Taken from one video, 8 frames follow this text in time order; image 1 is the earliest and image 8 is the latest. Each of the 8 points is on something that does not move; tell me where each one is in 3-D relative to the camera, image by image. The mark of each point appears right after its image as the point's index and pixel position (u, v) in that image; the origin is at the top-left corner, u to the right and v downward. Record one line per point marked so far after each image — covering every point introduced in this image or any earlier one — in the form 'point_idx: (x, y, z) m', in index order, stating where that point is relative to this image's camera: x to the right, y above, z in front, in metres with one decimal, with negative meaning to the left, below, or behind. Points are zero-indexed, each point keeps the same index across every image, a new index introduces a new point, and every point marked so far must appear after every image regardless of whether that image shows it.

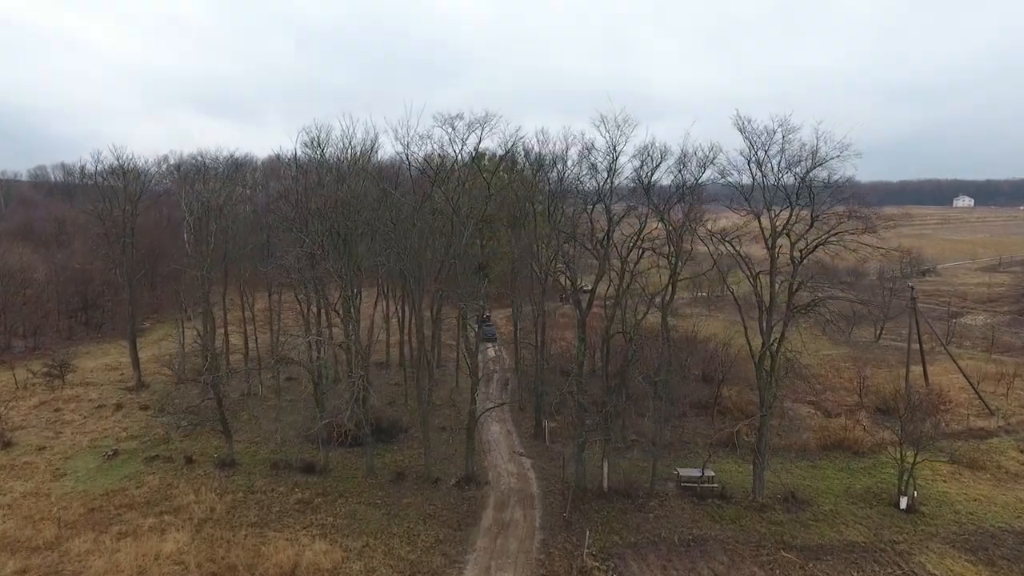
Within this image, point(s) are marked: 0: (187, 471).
0: (-8.7, -4.9, +17.9) m
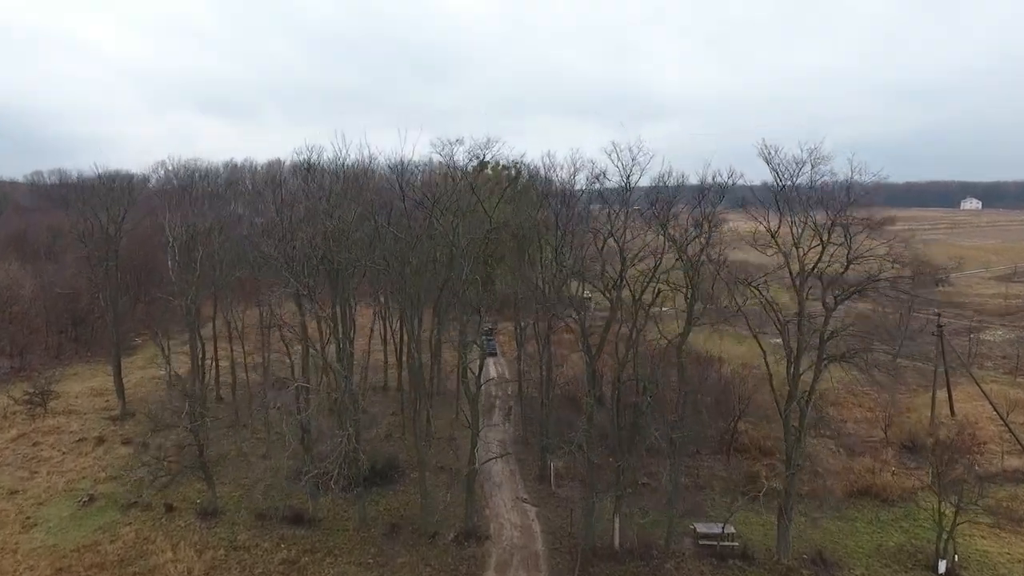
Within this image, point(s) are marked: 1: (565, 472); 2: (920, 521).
0: (-8.6, -5.8, +16.7) m
1: (+1.5, -5.4, +19.6) m
2: (+10.3, -5.9, +16.9) m
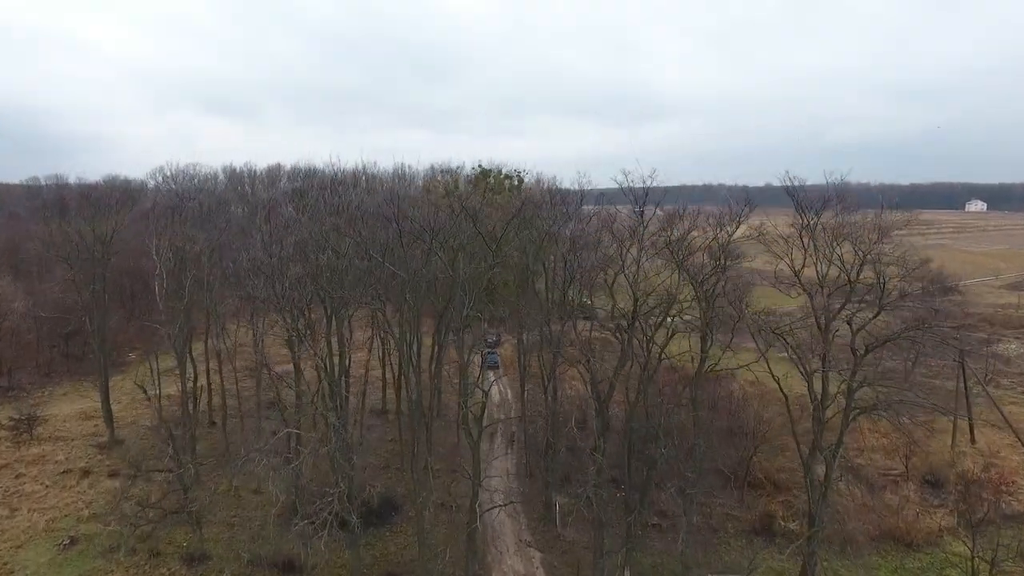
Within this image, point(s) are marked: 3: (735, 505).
0: (-8.5, -6.6, +15.8) m
1: (+1.6, -6.2, +18.7) m
2: (+10.4, -6.7, +15.9) m
3: (+6.3, -6.1, +18.8) m
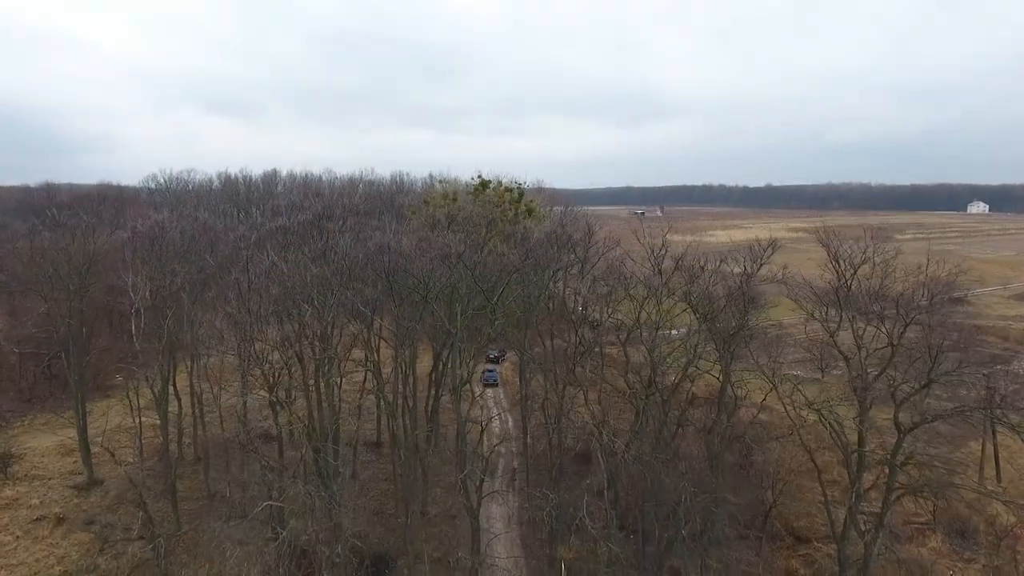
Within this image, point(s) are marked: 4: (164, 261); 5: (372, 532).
0: (-8.5, -7.7, +14.5) m
1: (+1.7, -7.2, +17.4) m
2: (+10.4, -7.8, +14.7) m
3: (+6.3, -7.2, +17.6) m
4: (-10.2, +0.8, +19.8) m
5: (-4.1, -6.9, +19.0) m
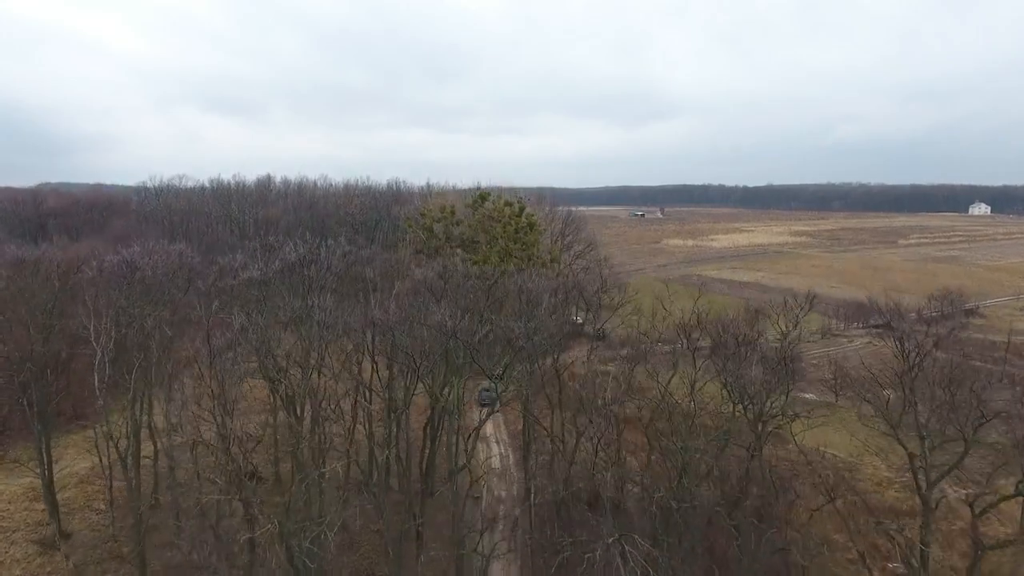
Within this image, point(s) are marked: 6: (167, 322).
0: (-8.4, -8.8, +12.8) m
1: (+1.7, -8.4, +15.7) m
2: (+10.5, -8.9, +13.0) m
3: (+6.4, -8.4, +15.9) m
4: (-10.1, -0.4, +18.1) m
5: (-4.0, -8.1, +17.3) m
6: (-9.3, -0.8, +18.0) m
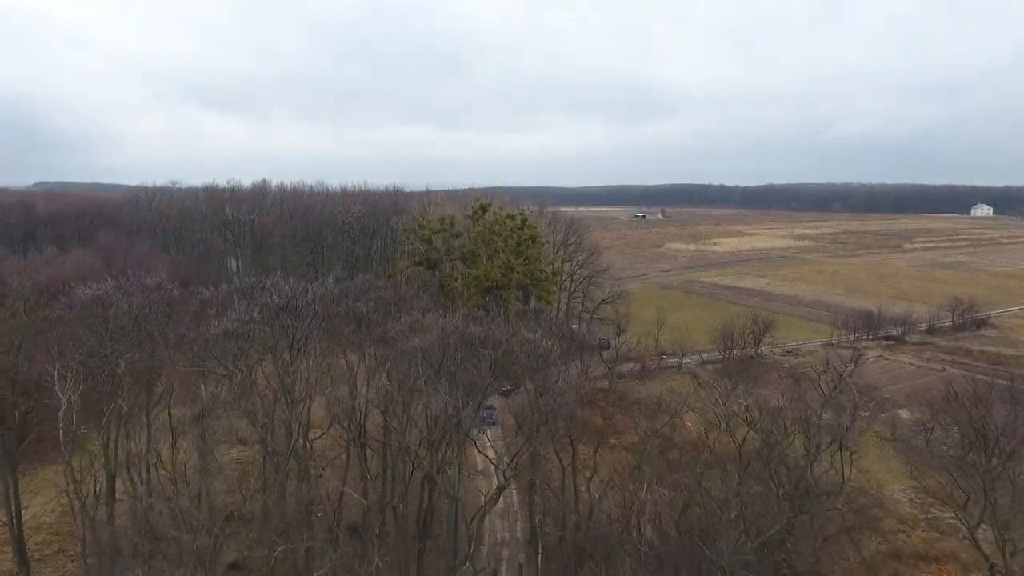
0: (-8.3, -9.8, +11.3) m
1: (+1.8, -9.4, +14.3) m
2: (+10.6, -9.9, +11.6) m
3: (+6.5, -9.3, +14.4) m
4: (-10.0, -1.3, +16.6) m
5: (-3.9, -9.1, +15.9) m
6: (-9.2, -1.7, +16.5) m
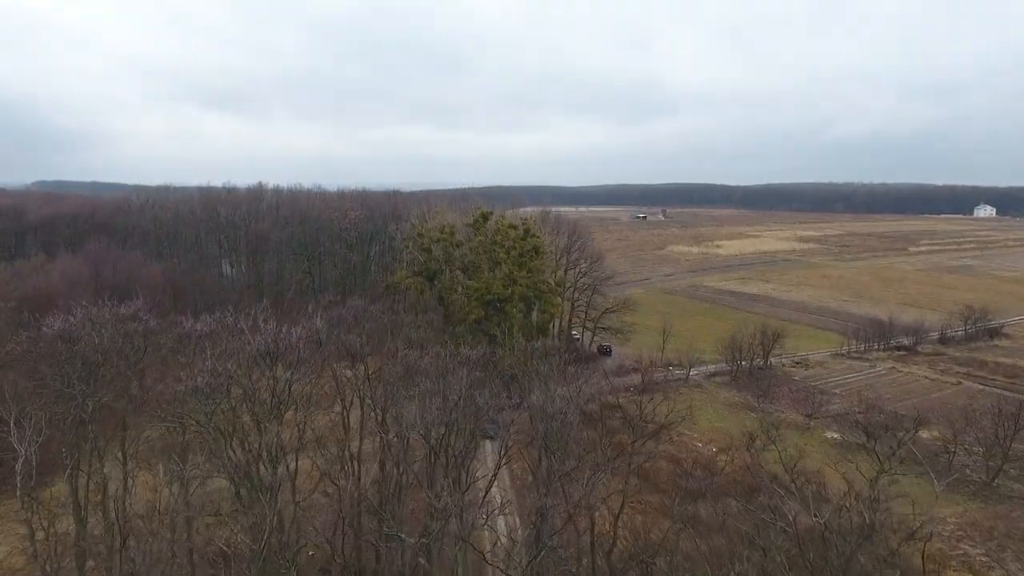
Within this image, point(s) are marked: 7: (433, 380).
0: (-8.1, -10.6, +9.8) m
1: (+2.0, -10.2, +12.7) m
2: (+10.8, -10.7, +10.0) m
3: (+6.7, -10.1, +12.9) m
4: (-9.9, -2.1, +15.1) m
5: (-3.7, -9.8, +14.3) m
6: (-9.0, -2.5, +15.0) m
7: (-2.2, -2.6, +19.1) m
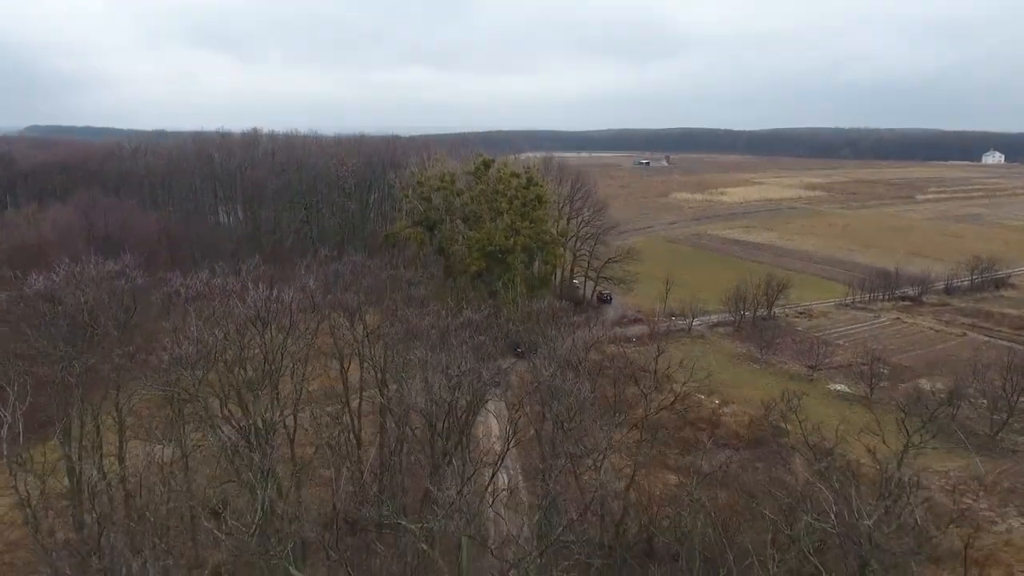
0: (-8.1, -10.1, +9.9) m
1: (+2.1, -9.4, +12.8) m
2: (+10.8, -10.2, +10.1) m
3: (+6.7, -9.4, +13.0) m
4: (-9.8, -1.2, +14.5) m
5: (-3.7, -9.0, +14.4) m
6: (-8.9, -1.6, +14.4) m
7: (-2.2, -1.4, +18.5) m
